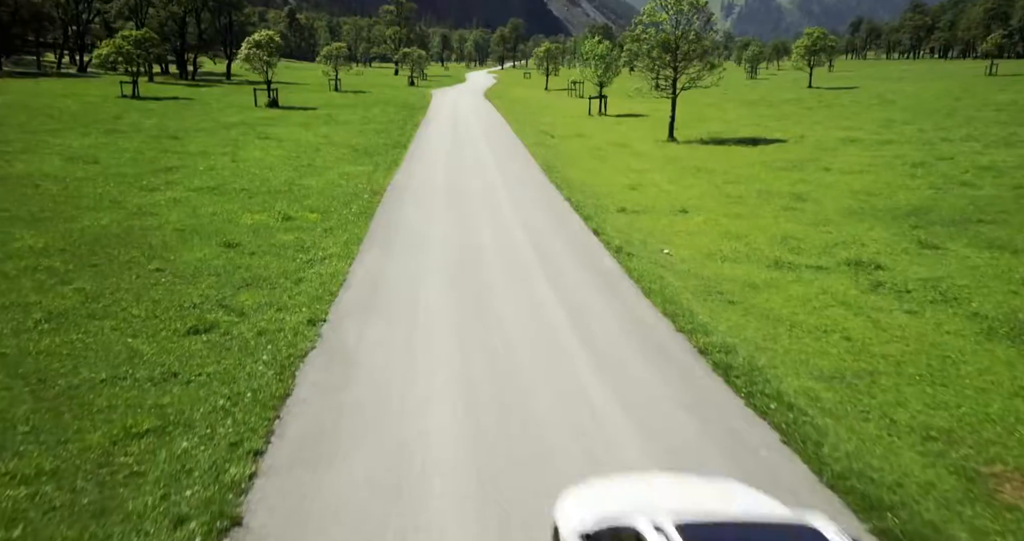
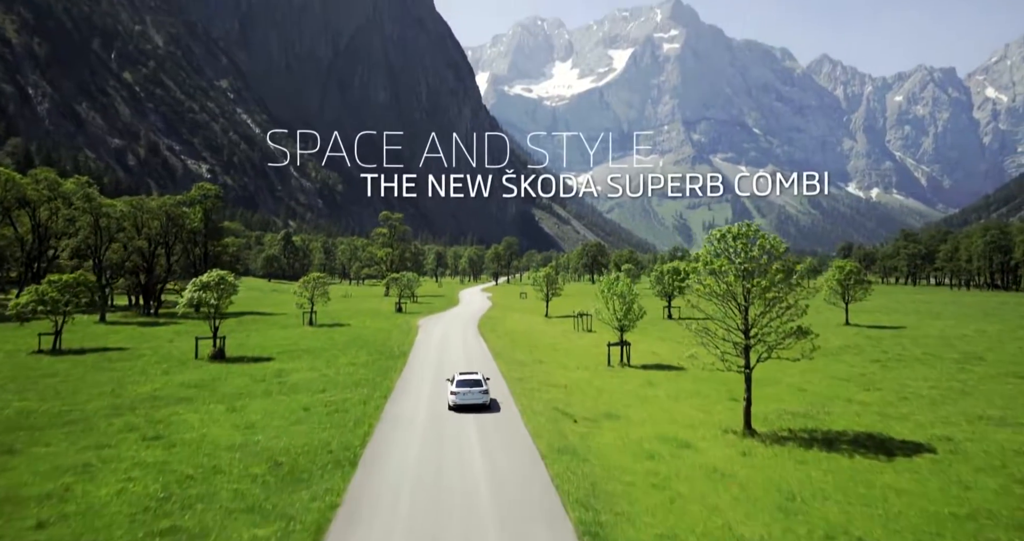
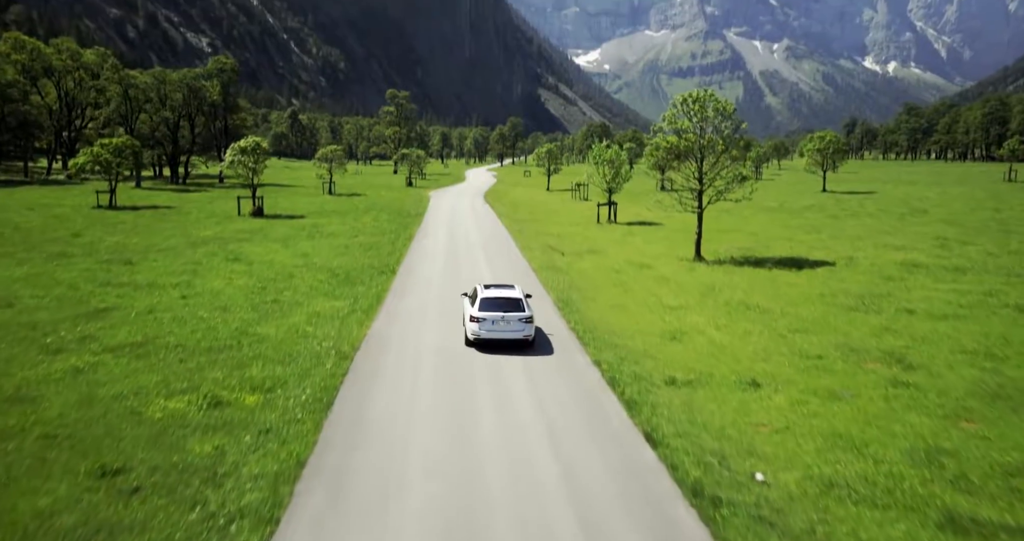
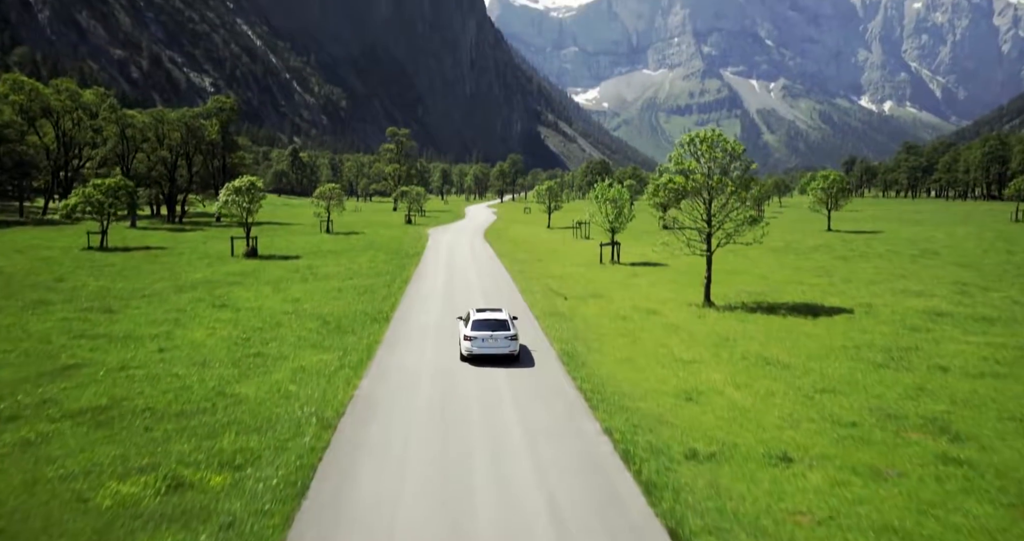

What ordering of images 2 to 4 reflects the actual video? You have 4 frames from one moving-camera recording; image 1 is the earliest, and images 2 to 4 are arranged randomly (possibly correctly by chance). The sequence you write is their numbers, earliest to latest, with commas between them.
3, 4, 2
